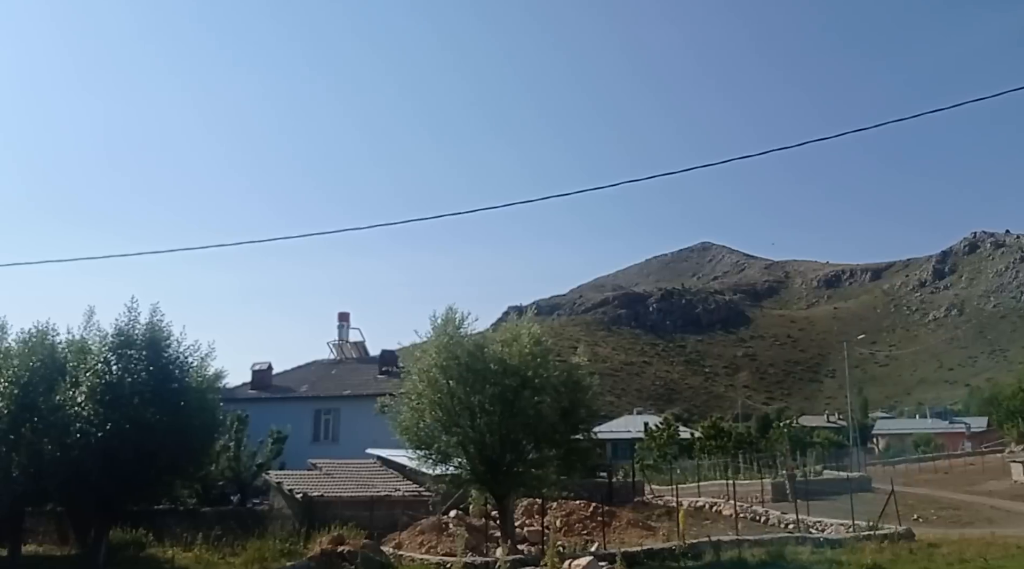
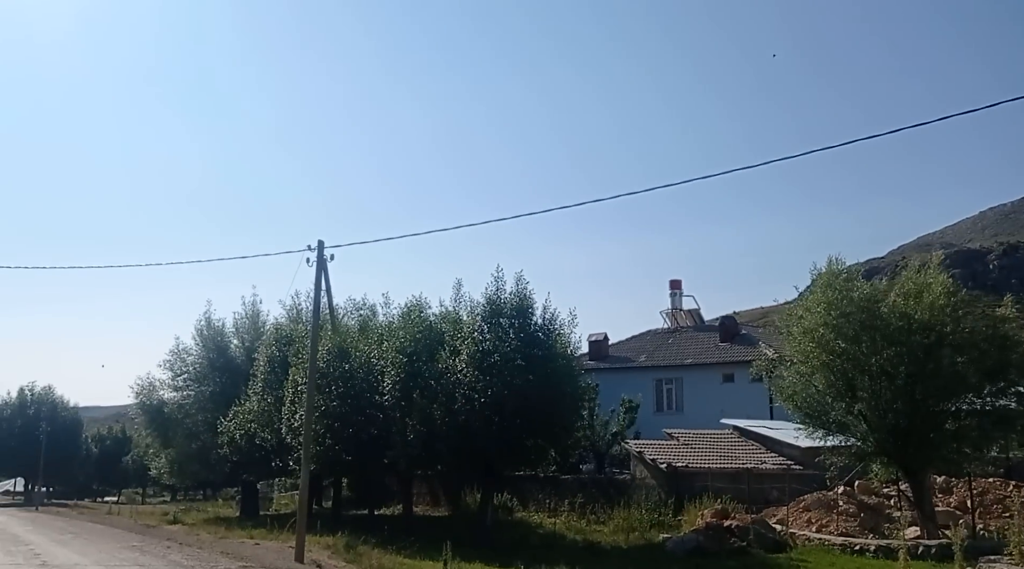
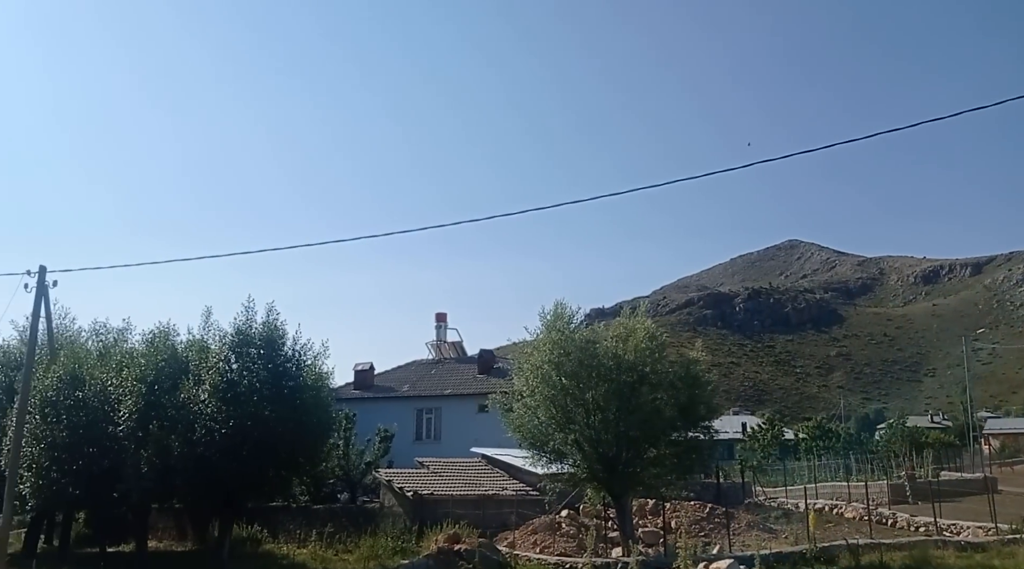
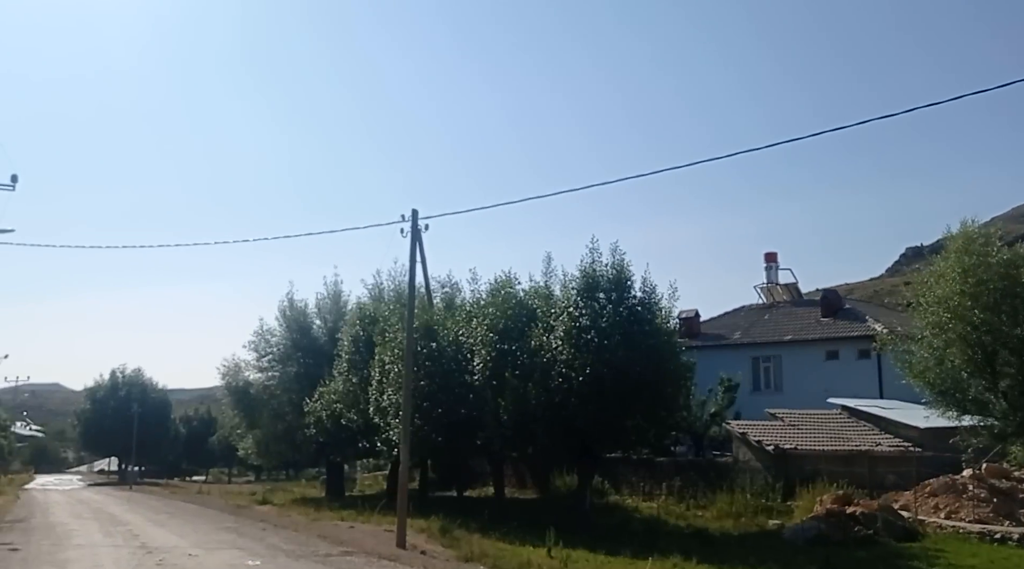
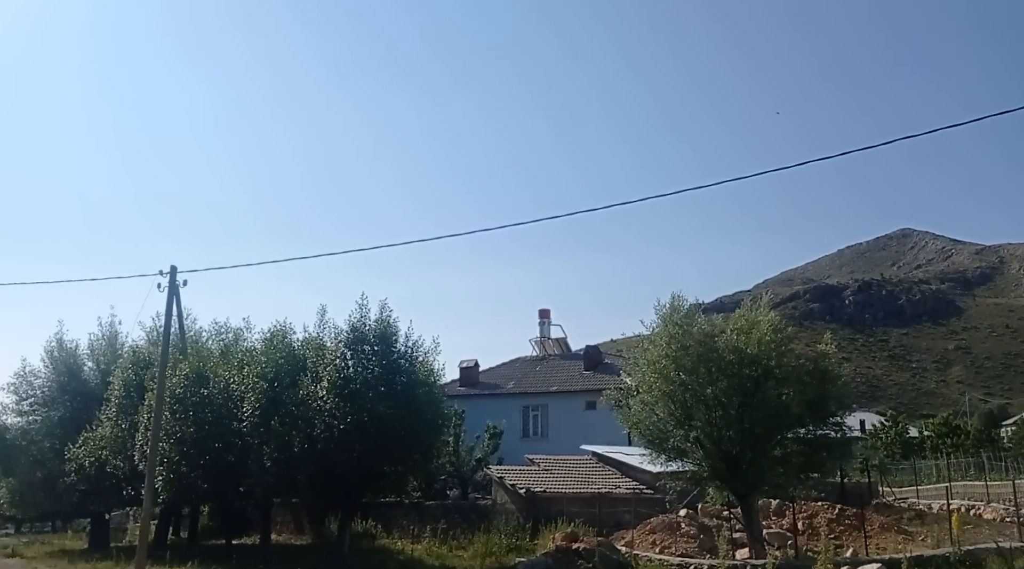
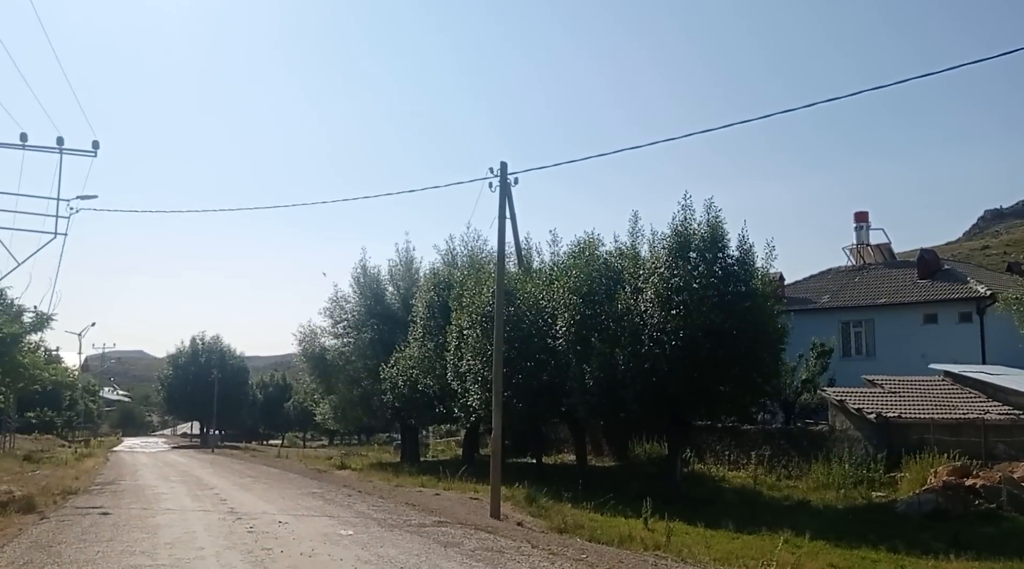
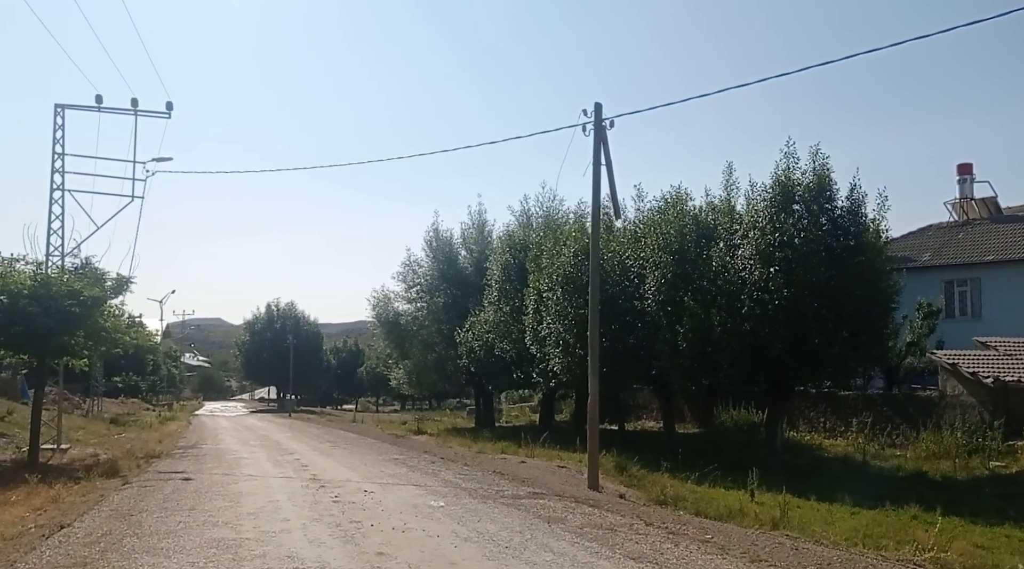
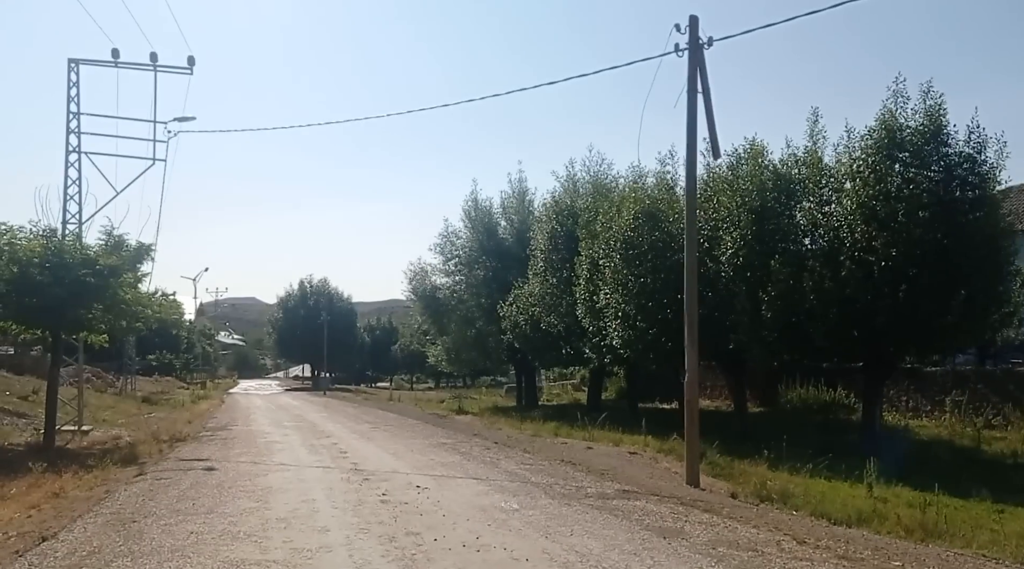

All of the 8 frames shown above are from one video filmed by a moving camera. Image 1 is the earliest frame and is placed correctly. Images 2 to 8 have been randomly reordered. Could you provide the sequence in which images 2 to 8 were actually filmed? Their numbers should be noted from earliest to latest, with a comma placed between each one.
3, 5, 2, 4, 6, 7, 8
